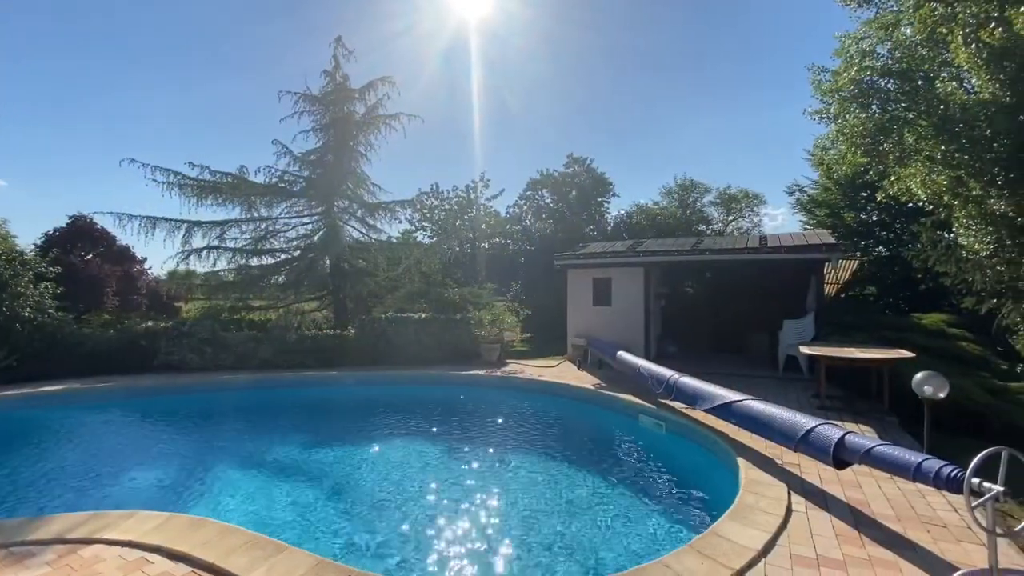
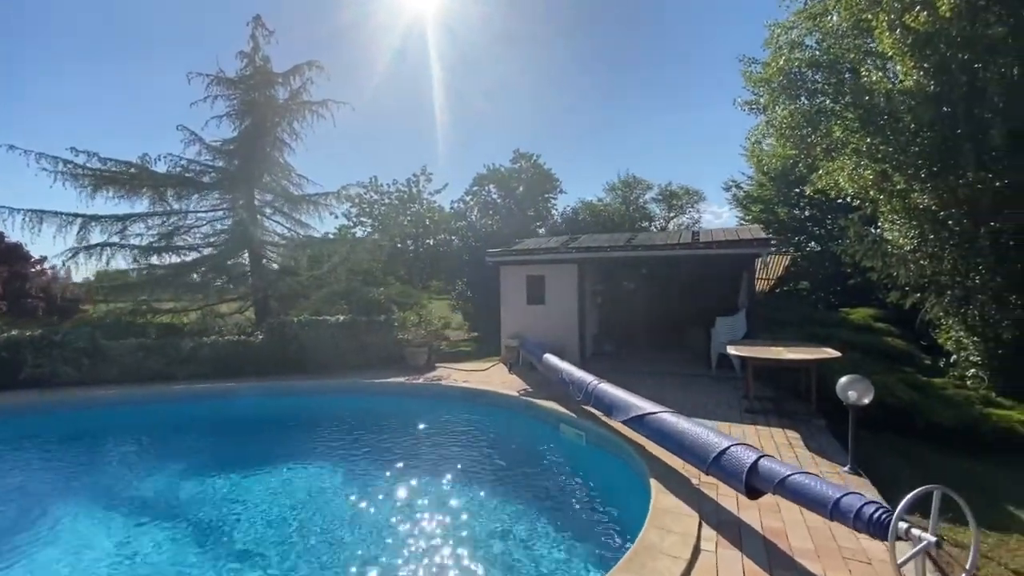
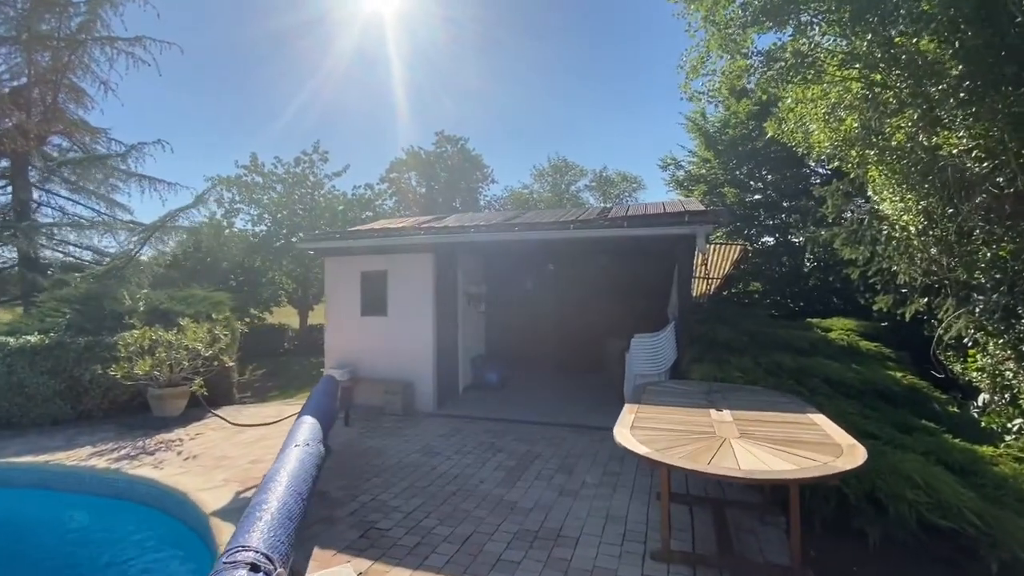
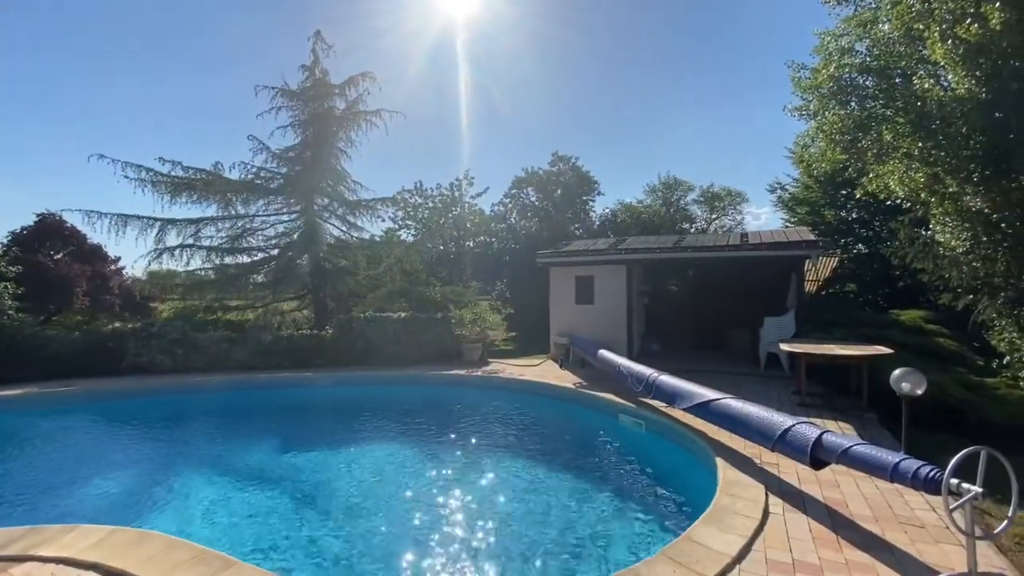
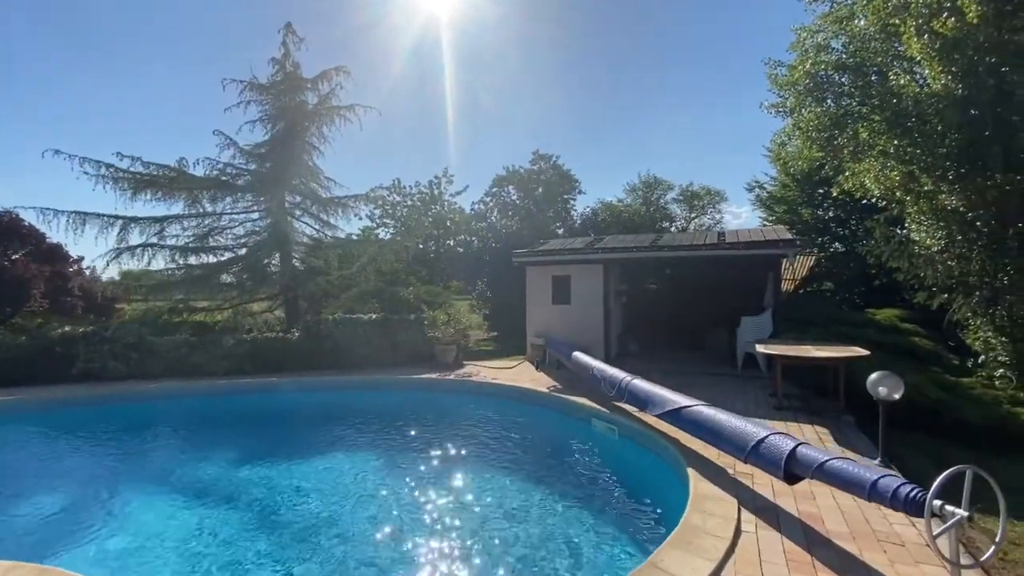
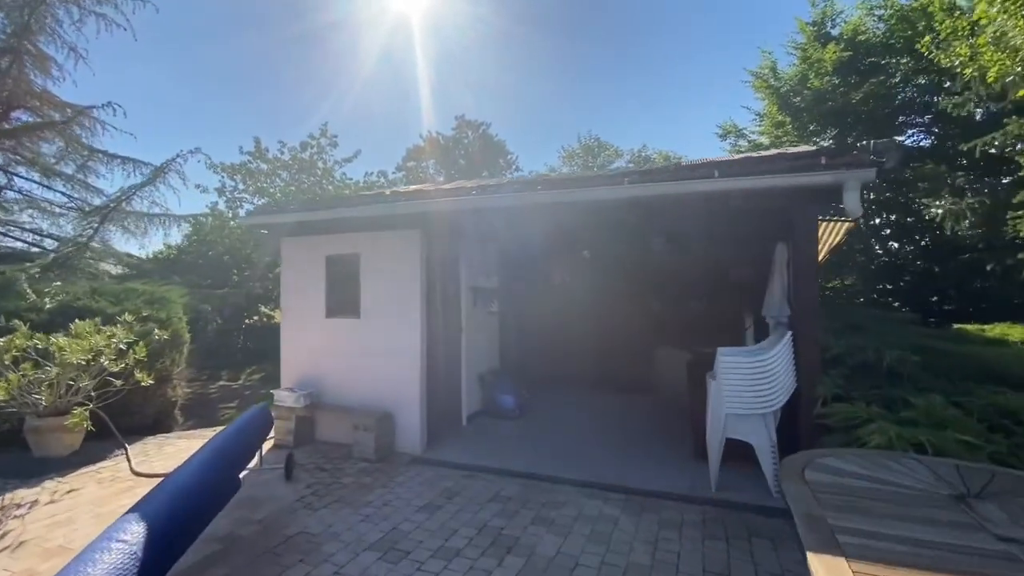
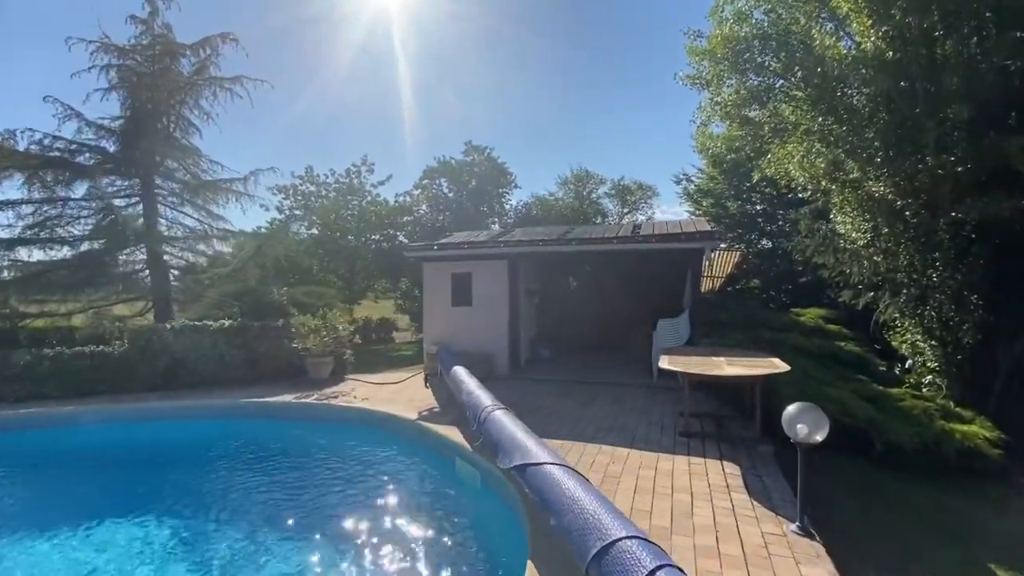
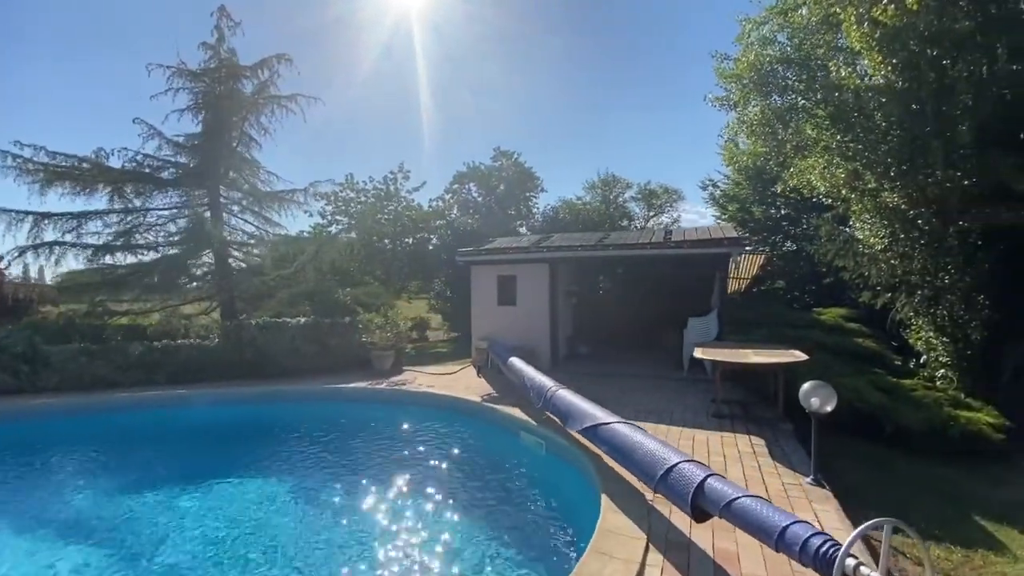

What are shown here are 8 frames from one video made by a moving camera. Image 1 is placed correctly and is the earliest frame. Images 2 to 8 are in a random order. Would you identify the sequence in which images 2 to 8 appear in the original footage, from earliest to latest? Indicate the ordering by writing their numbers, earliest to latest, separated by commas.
4, 5, 2, 8, 7, 3, 6
